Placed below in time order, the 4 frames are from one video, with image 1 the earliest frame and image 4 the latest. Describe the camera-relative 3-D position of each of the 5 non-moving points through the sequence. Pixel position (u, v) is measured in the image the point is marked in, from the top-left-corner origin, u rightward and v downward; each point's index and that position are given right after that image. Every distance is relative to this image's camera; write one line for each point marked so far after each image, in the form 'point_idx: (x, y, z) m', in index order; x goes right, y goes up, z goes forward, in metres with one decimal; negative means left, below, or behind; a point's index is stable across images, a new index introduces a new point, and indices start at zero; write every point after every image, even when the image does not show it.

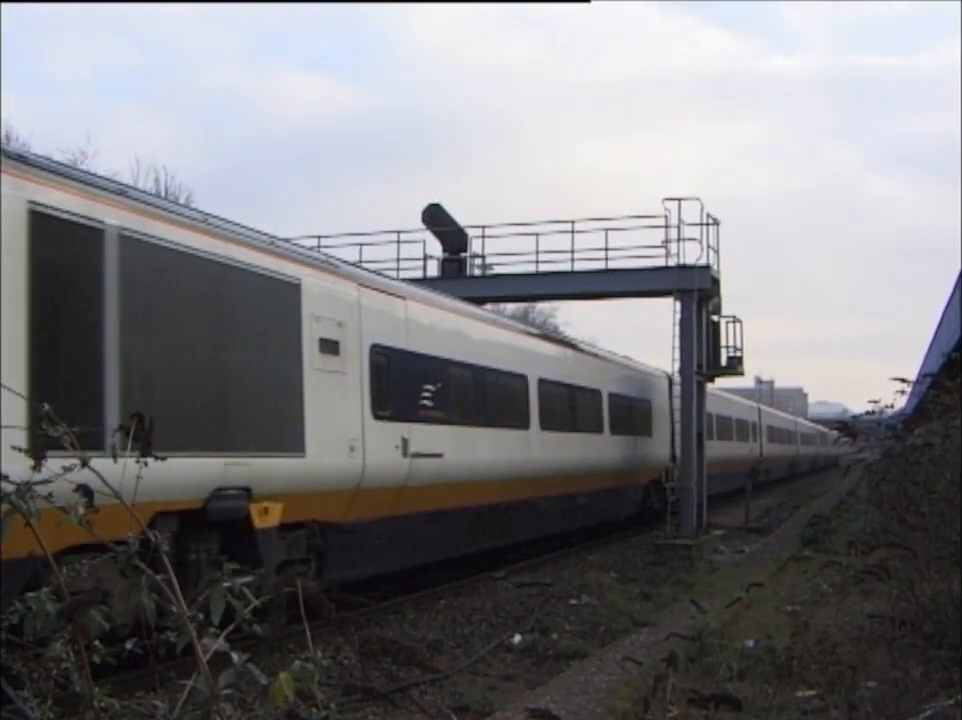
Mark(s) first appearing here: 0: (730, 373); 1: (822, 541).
0: (+2.9, -0.1, +17.9) m
1: (+2.8, -1.5, +12.1) m
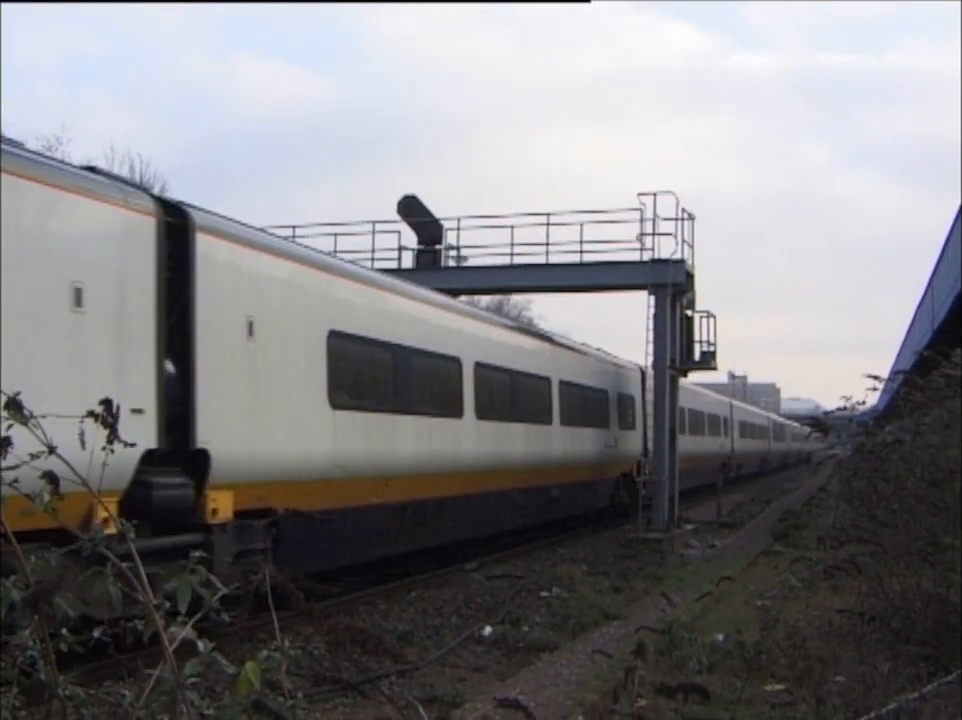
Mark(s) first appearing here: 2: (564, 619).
0: (+2.8, 0.0, +17.9) m
1: (+2.6, -1.5, +12.1) m
2: (+0.6, -1.8, +10.0) m
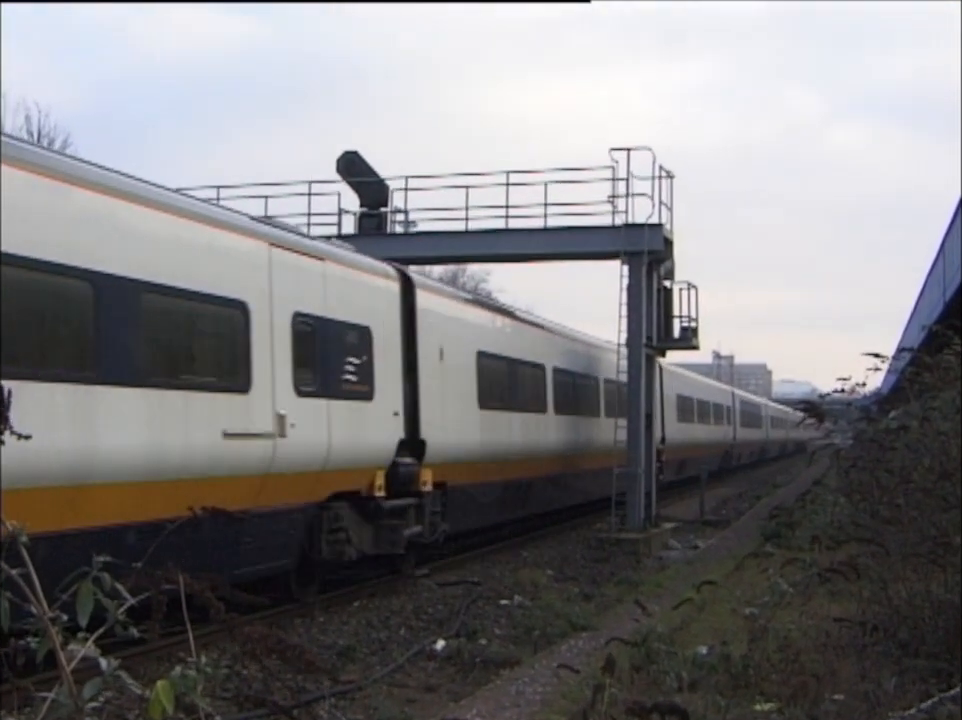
0: (+2.3, +0.1, +16.8) m
1: (+2.3, -1.3, +11.1) m
2: (+0.3, -1.7, +8.9) m
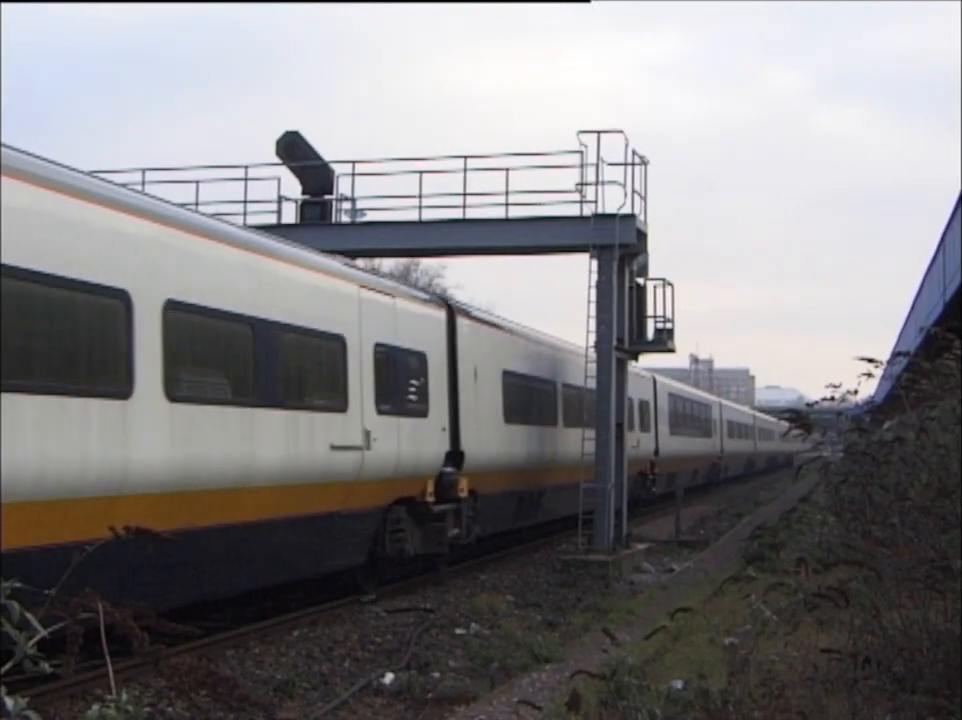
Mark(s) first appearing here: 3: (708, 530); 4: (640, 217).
0: (+2.0, +0.1, +16.1) m
1: (+2.0, -1.4, +10.3) m
2: (0.0, -1.7, +8.1) m
3: (+3.1, -2.2, +19.9) m
4: (+1.6, +1.4, +14.8) m
